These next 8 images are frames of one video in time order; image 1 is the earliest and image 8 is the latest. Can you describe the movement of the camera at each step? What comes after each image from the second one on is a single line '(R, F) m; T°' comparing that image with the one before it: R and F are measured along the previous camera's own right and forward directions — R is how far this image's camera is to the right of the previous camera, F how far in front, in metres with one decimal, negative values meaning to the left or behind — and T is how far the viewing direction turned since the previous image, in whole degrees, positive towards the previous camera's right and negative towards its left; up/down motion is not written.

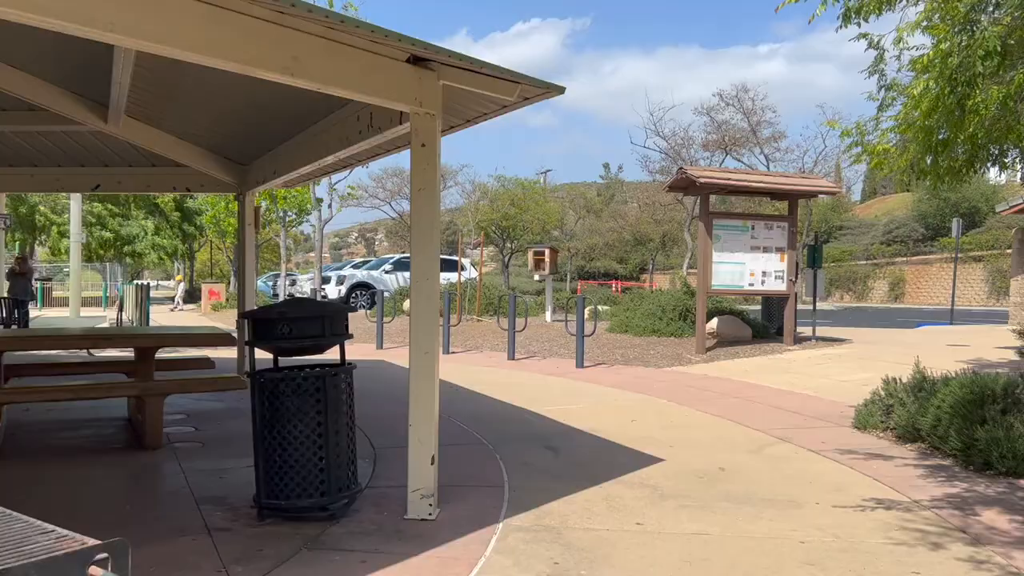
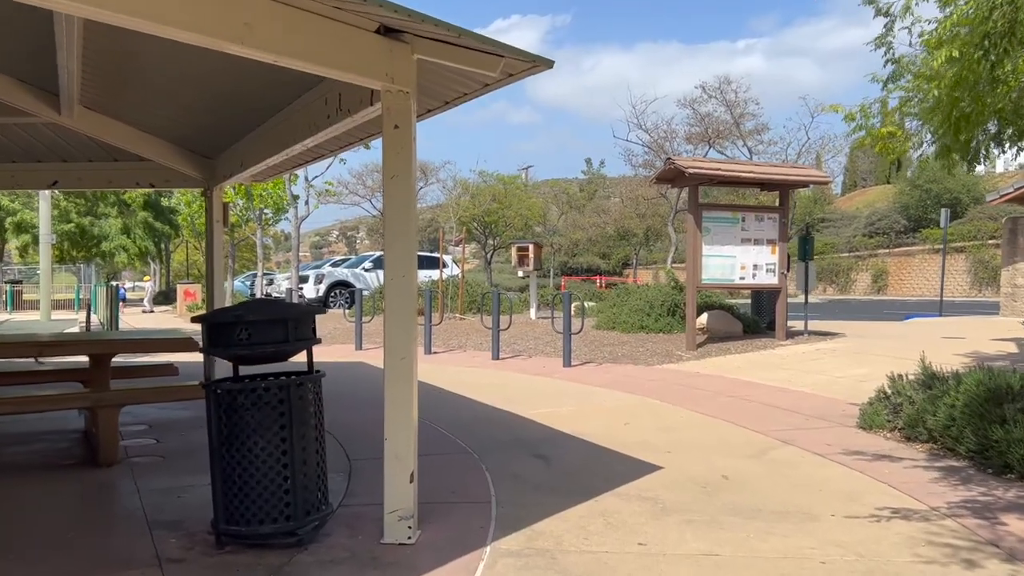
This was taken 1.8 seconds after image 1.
(0.0, +0.5) m; +1°
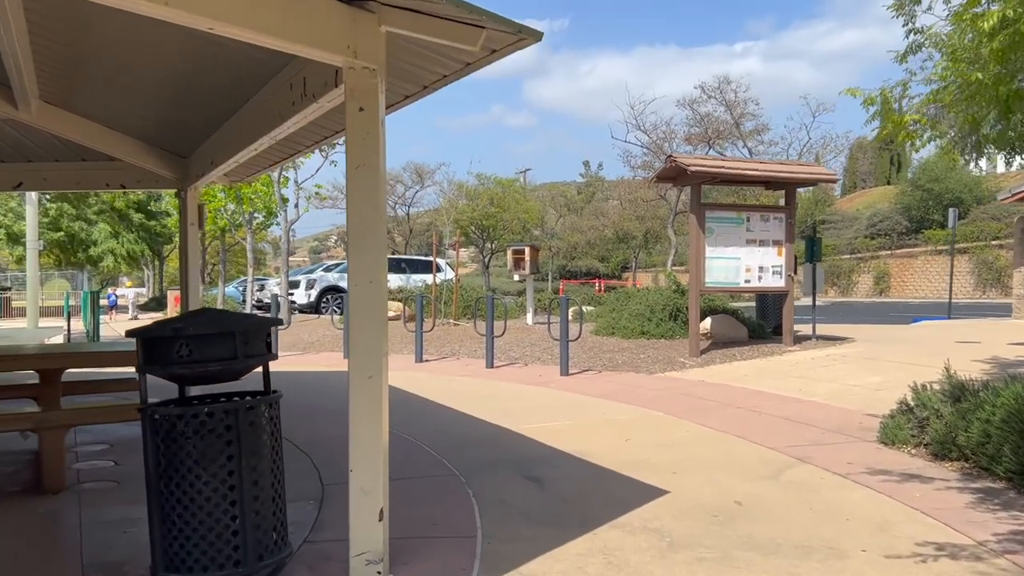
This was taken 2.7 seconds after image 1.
(+0.1, +0.5) m; 0°
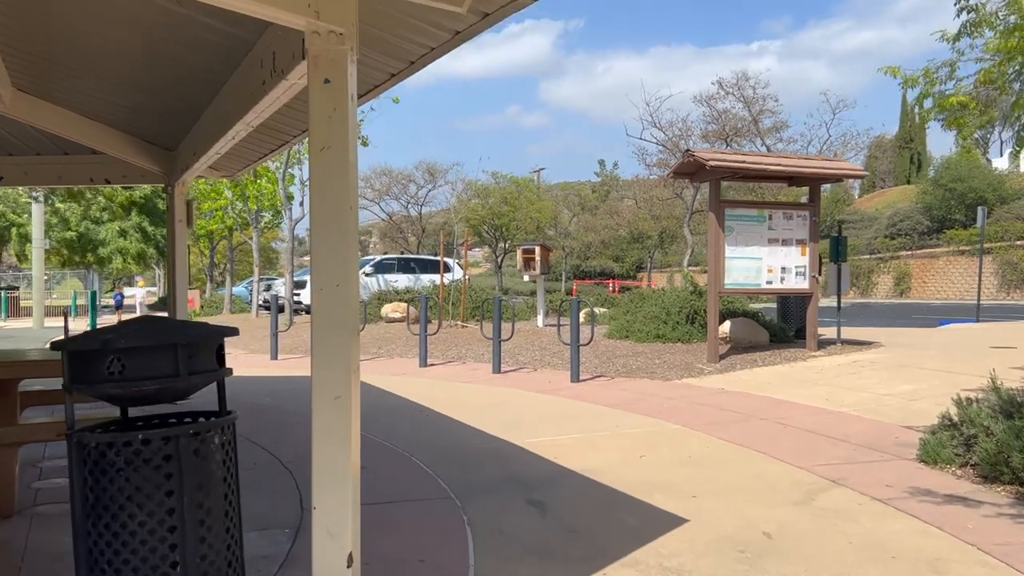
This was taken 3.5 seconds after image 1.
(+0.1, +0.6) m; -1°
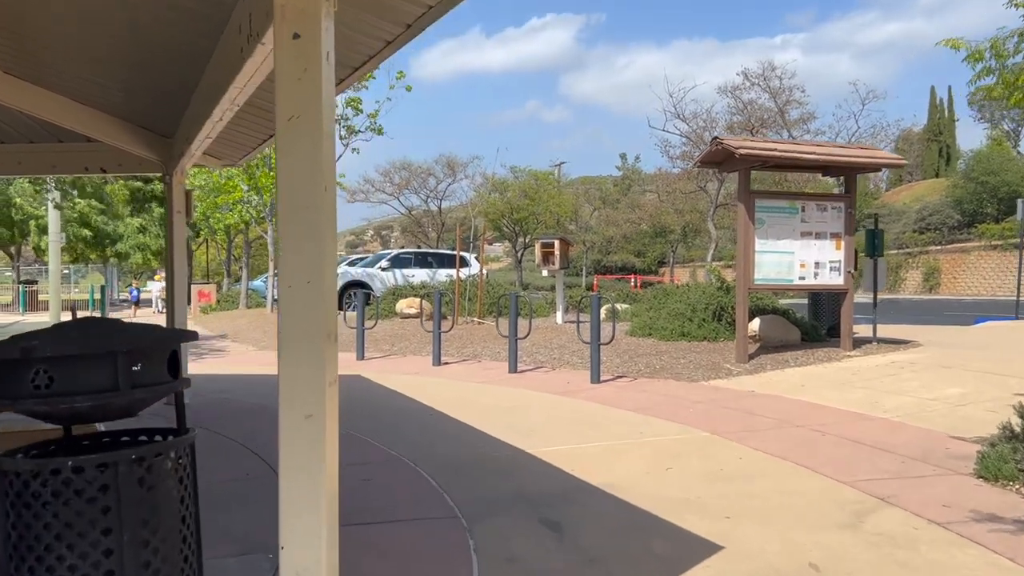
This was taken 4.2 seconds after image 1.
(0.0, +0.5) m; -1°
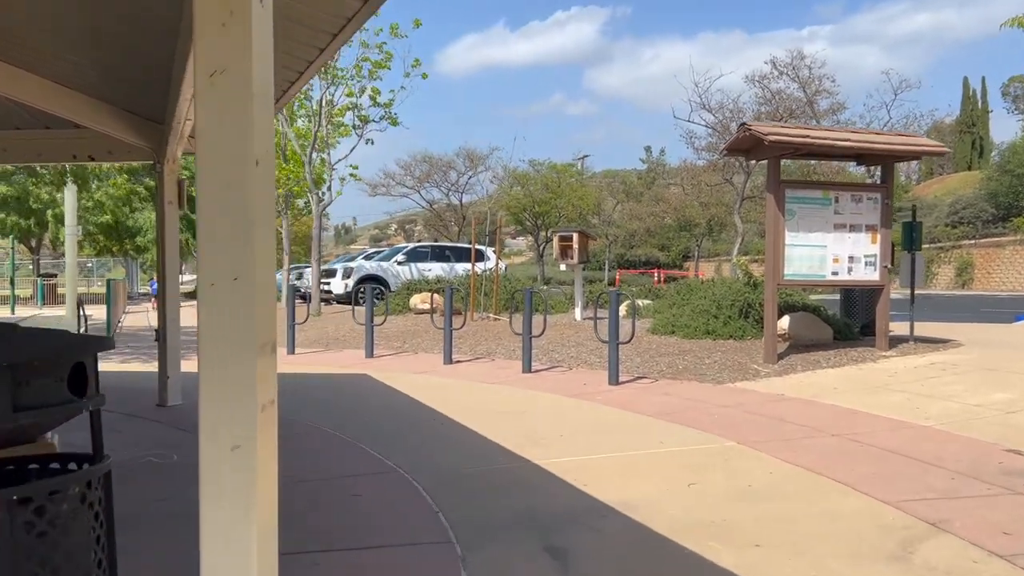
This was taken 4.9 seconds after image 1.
(+0.1, +0.5) m; -2°
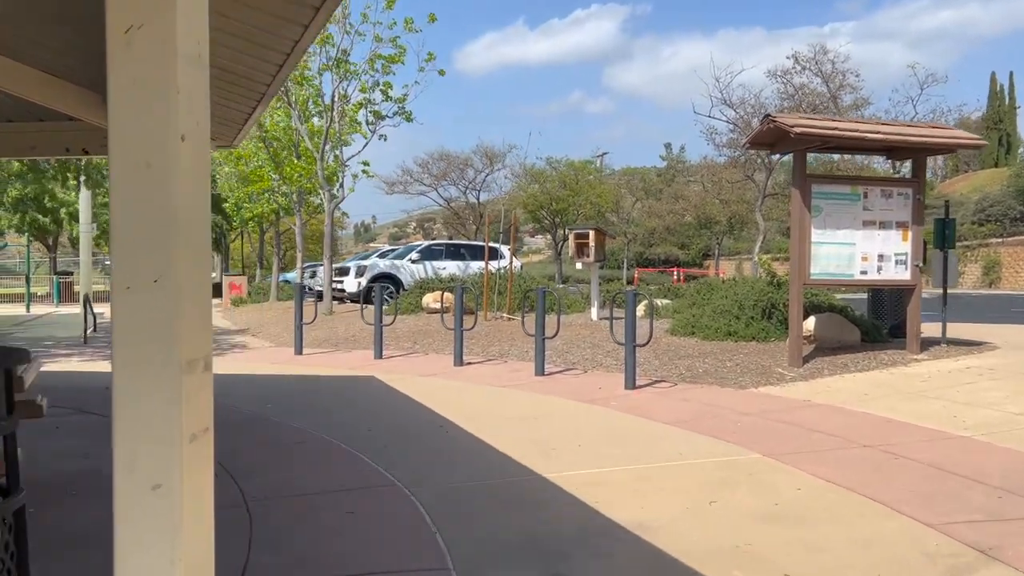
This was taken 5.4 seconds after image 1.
(+0.1, +0.4) m; -1°
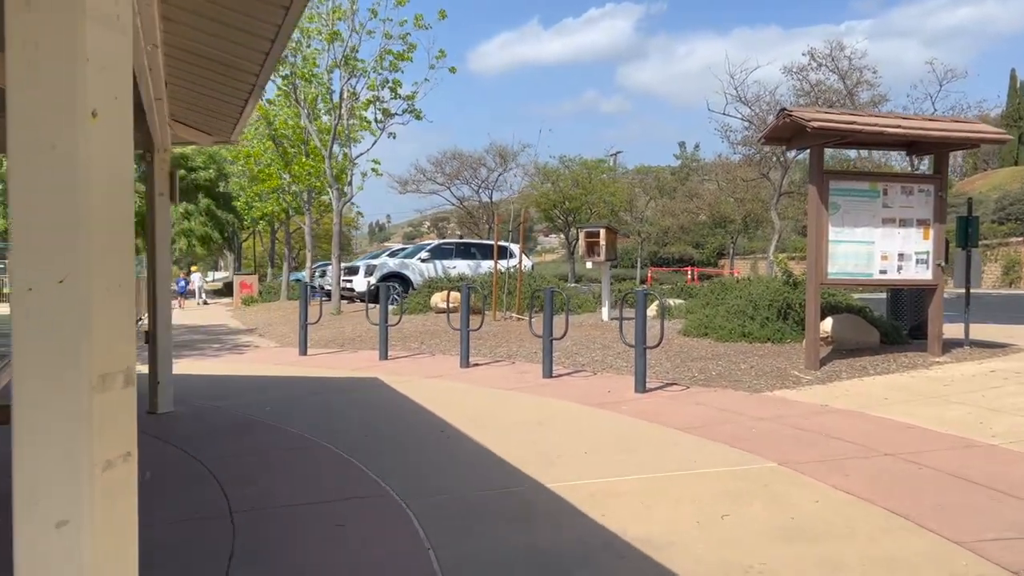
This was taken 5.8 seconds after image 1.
(+0.1, +0.3) m; -1°
